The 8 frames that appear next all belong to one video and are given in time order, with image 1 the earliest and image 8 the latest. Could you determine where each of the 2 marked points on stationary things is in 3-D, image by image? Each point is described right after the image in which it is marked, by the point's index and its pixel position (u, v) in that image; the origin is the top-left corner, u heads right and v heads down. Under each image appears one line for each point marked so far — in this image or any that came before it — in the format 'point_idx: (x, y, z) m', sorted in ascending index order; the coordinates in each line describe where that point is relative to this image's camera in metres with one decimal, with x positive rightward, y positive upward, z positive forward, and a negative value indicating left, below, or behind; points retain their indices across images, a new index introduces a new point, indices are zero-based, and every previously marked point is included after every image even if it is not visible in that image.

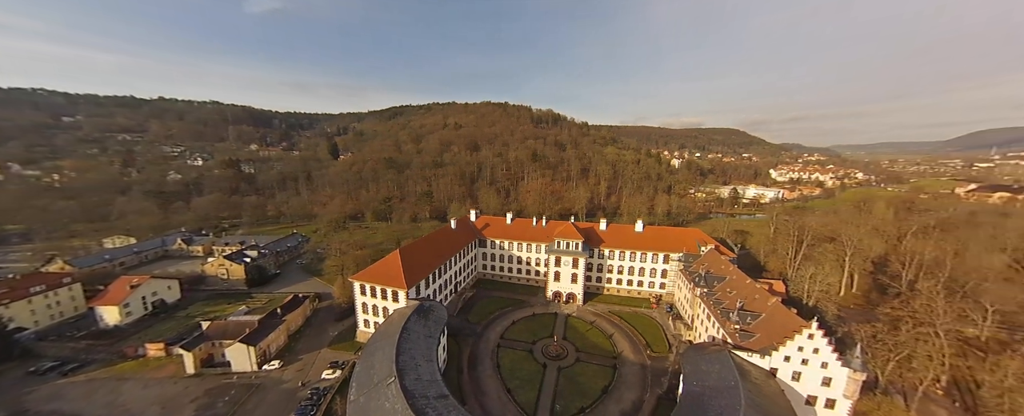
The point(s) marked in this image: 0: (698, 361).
0: (+13.1, -11.0, +19.4) m
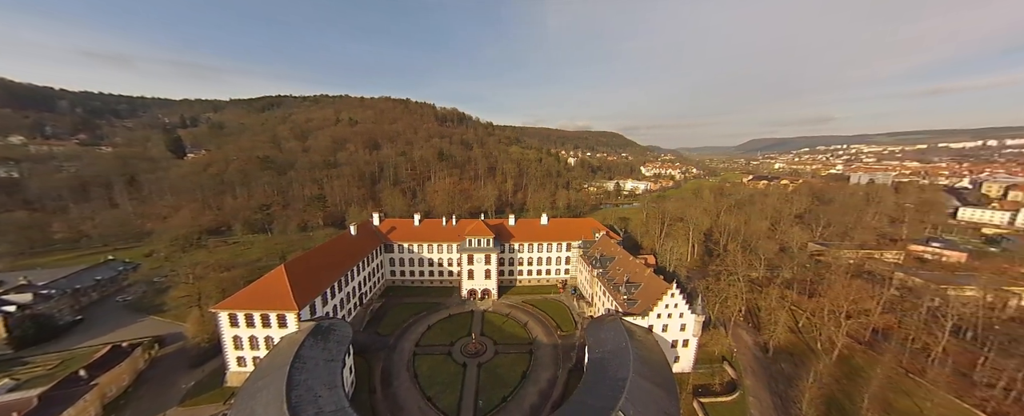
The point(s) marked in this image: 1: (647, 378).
0: (+6.8, -10.3, +23.2) m
1: (+8.0, -10.5, +16.6) m
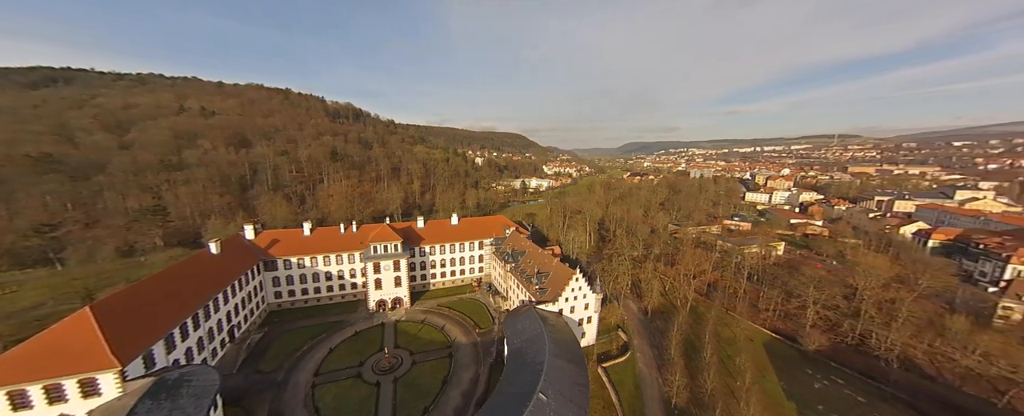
0: (-0.2, -10.0, +24.5) m
1: (+2.9, -10.0, +18.6) m
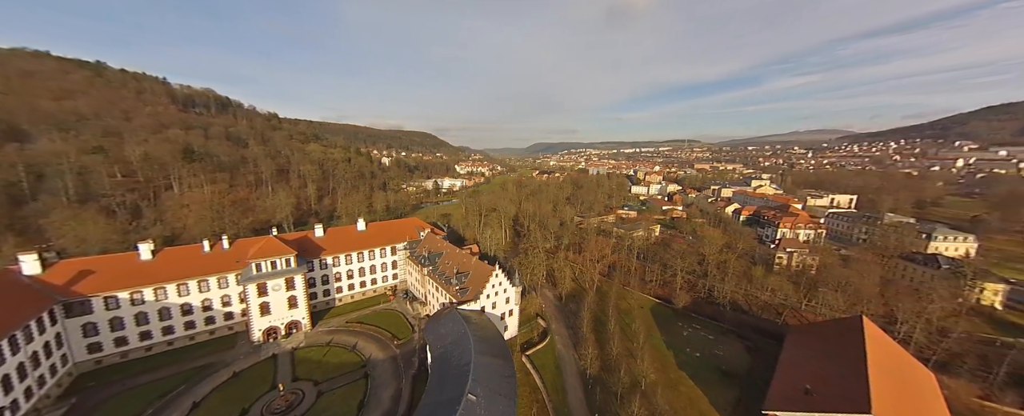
0: (-6.5, -10.0, +23.6) m
1: (-1.8, -9.8, +18.9) m
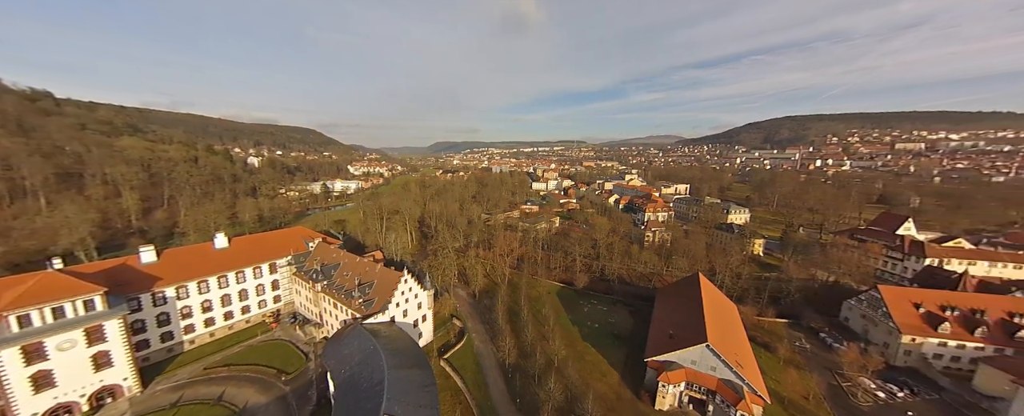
0: (-12.5, -10.3, +20.6) m
1: (-6.6, -9.8, +17.7) m
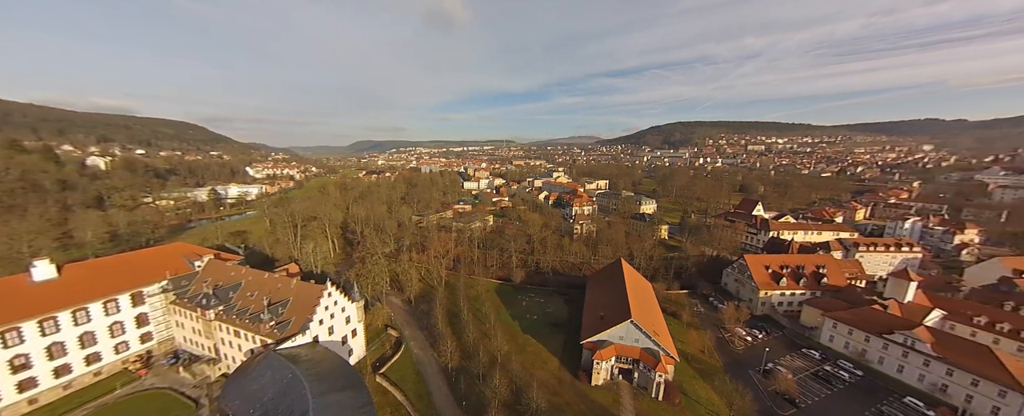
0: (-16.0, -10.9, +17.5) m
1: (-9.6, -10.1, +16.0) m
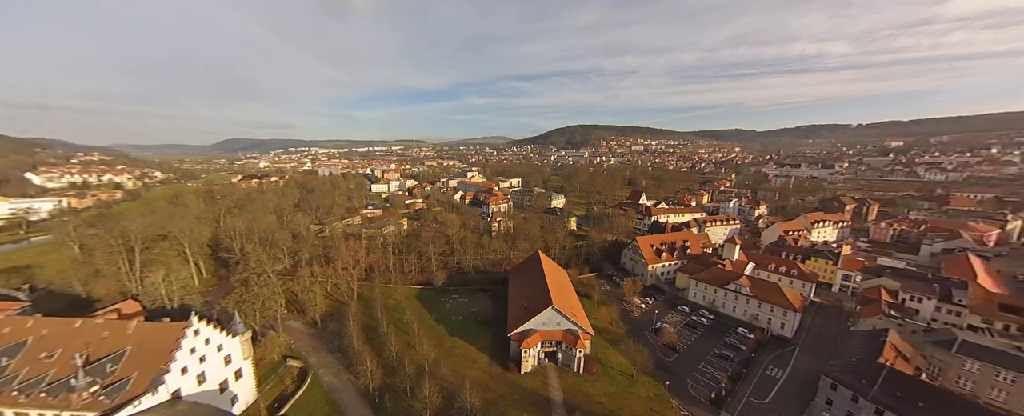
0: (-19.2, -11.8, +12.5) m
1: (-12.6, -10.6, +12.9) m
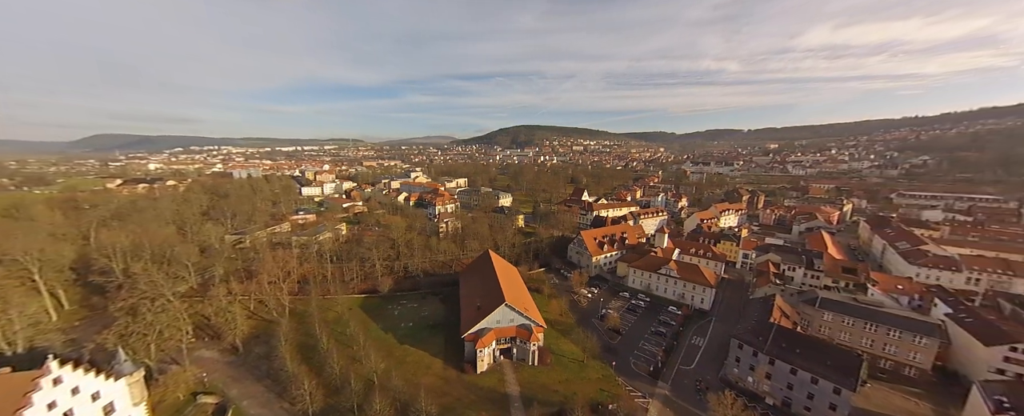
0: (-20.4, -12.4, +8.9) m
1: (-14.1, -11.0, +10.6) m
